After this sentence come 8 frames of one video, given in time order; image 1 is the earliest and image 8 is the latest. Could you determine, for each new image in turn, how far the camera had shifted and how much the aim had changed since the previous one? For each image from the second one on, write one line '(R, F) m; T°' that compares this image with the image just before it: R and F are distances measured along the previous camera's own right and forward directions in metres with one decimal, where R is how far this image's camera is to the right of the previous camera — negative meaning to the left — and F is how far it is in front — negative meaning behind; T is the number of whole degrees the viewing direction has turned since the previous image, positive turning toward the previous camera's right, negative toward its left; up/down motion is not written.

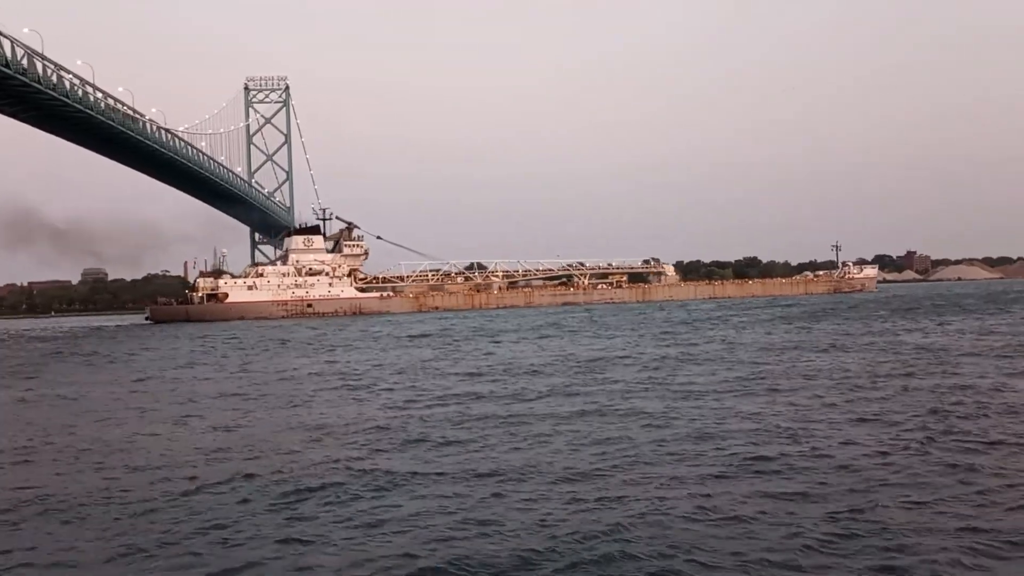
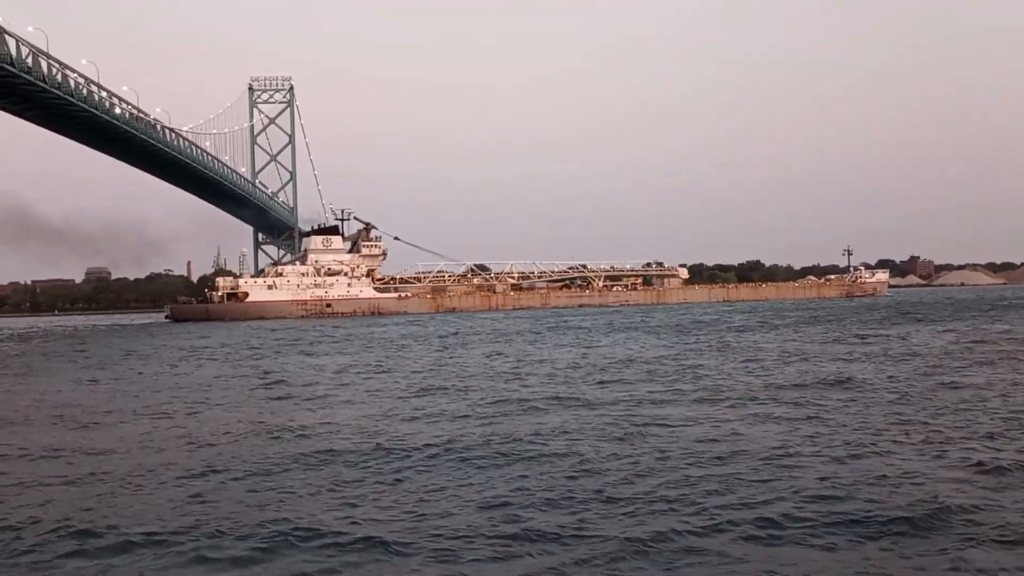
(-0.6, -0.1) m; 0°
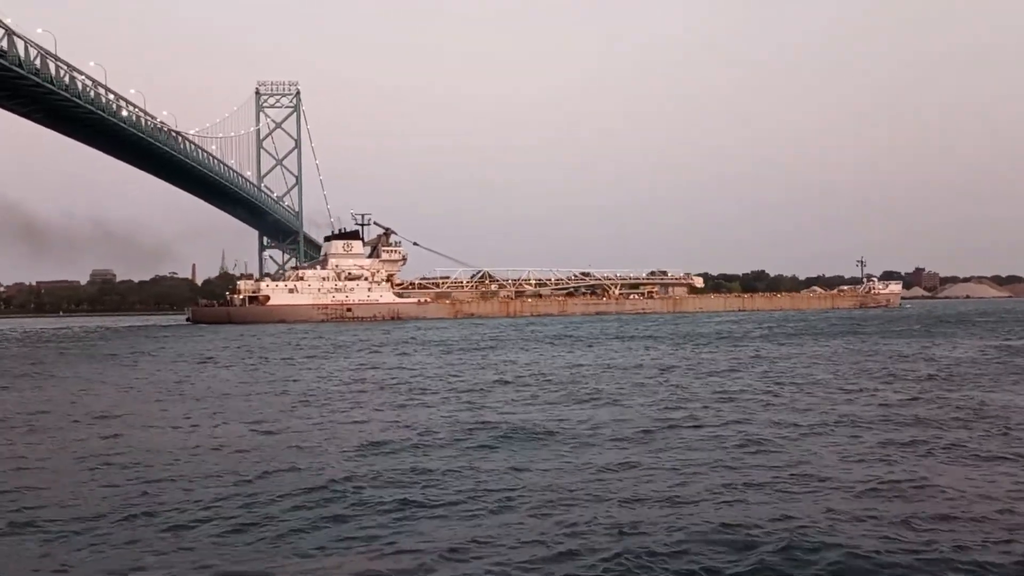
(-0.6, -0.1) m; 0°
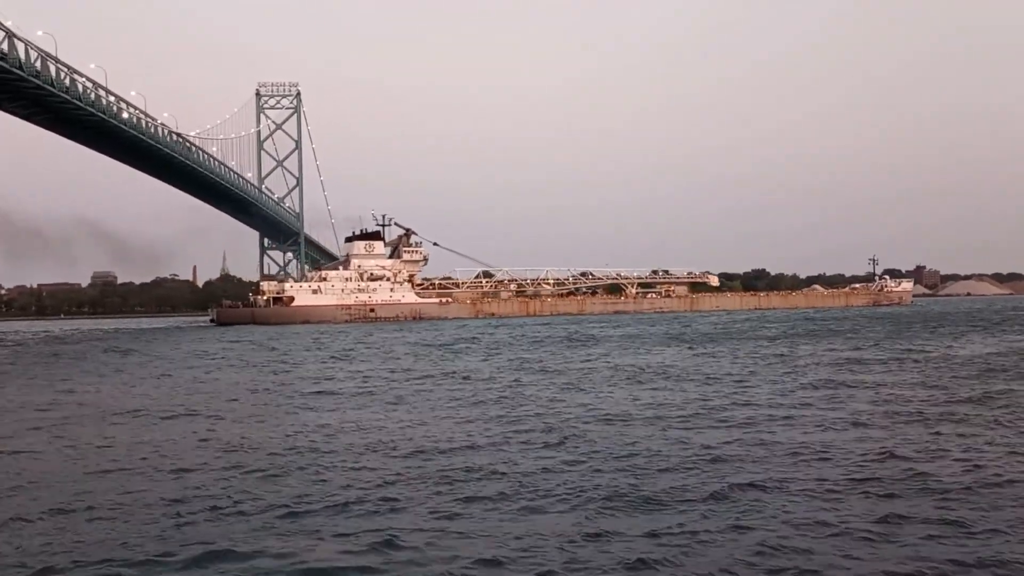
(-0.8, -0.2) m; 0°
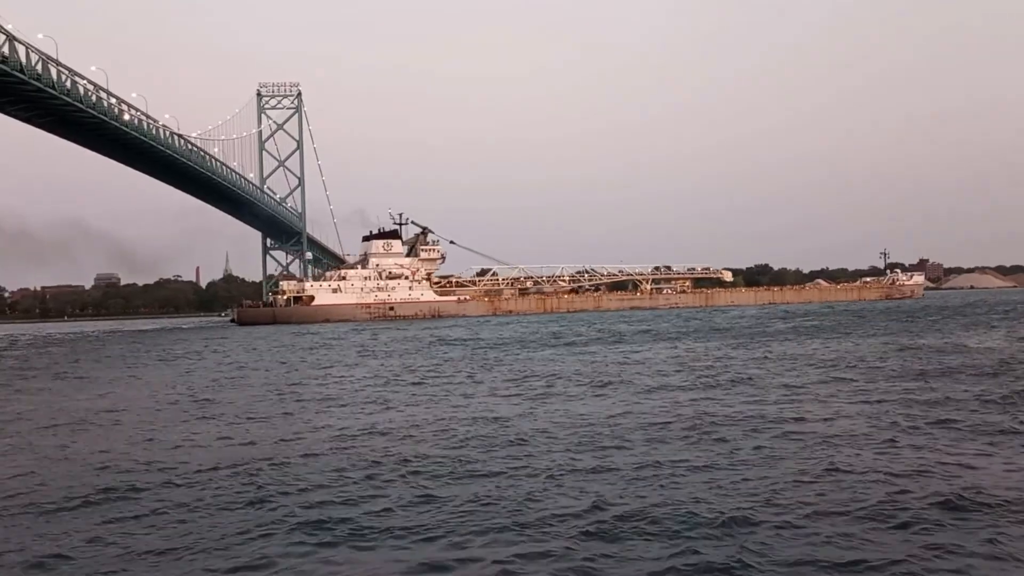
(-0.6, -0.1) m; 0°
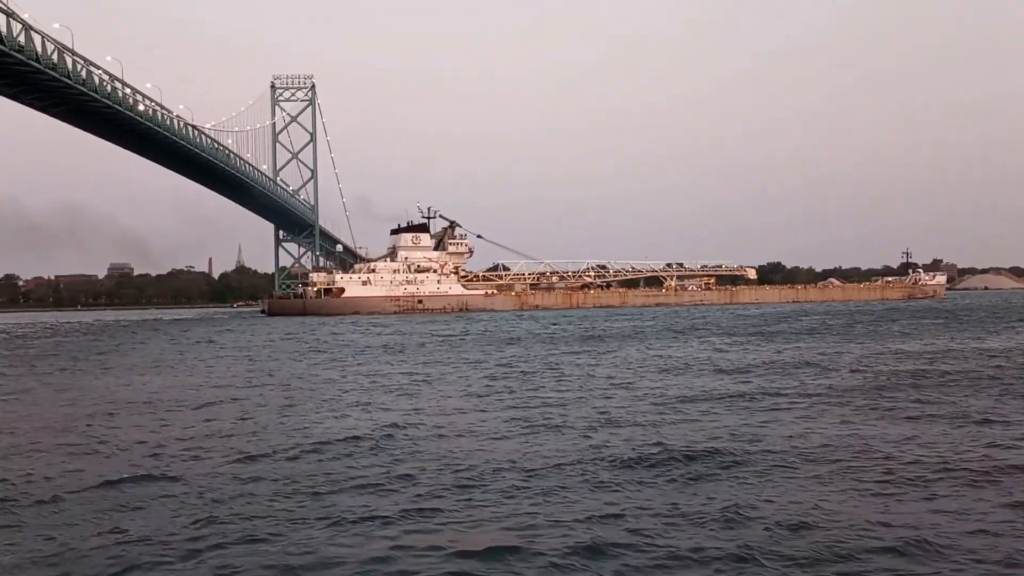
(-0.7, -0.2) m; -1°
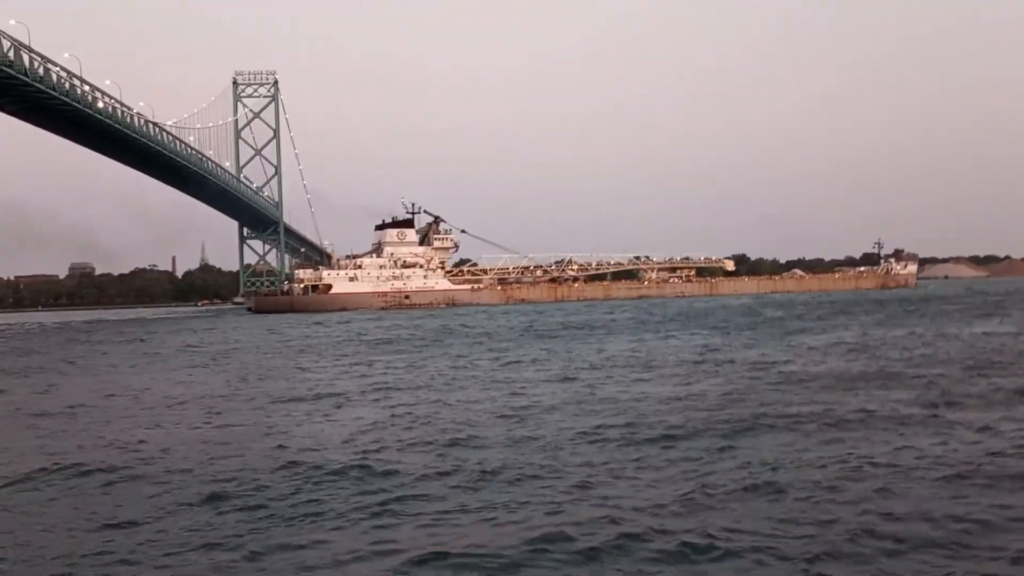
(-0.7, -0.1) m; +3°
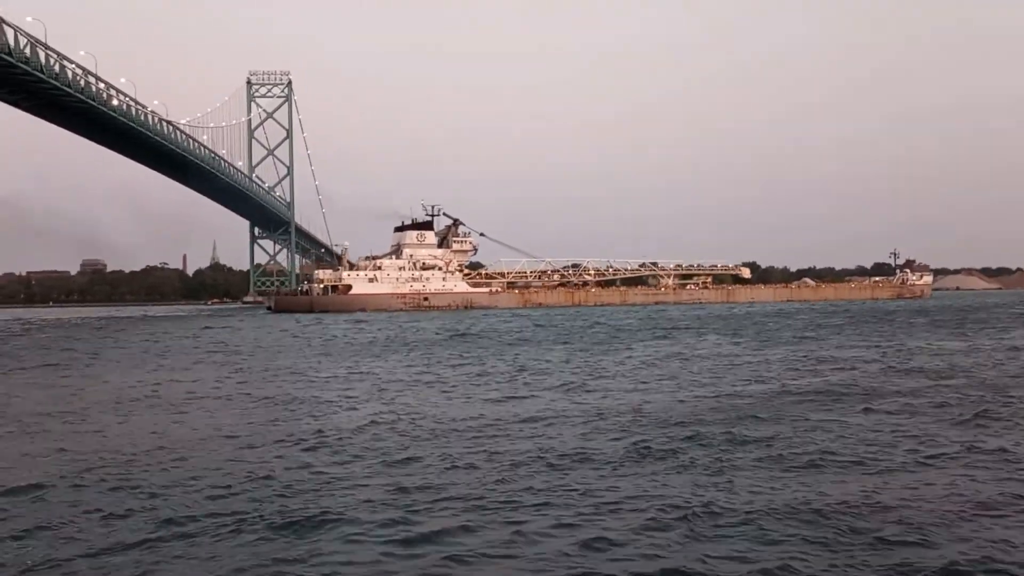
(-0.4, -0.1) m; -1°
